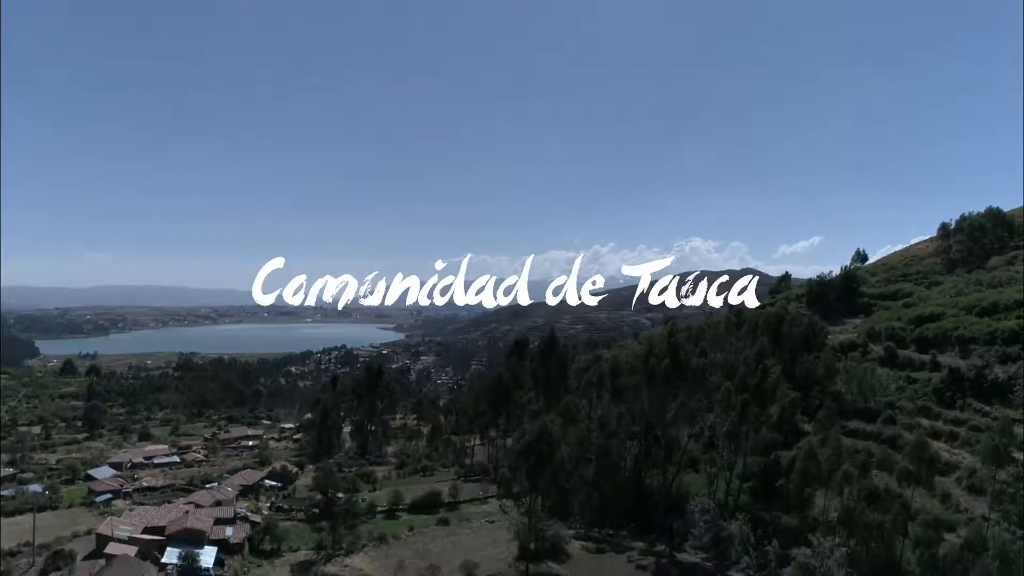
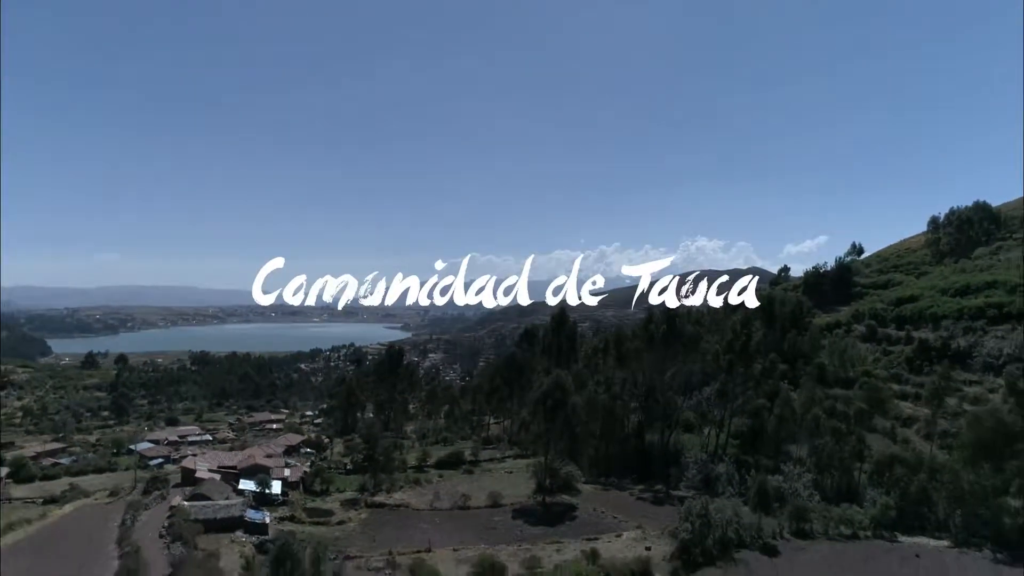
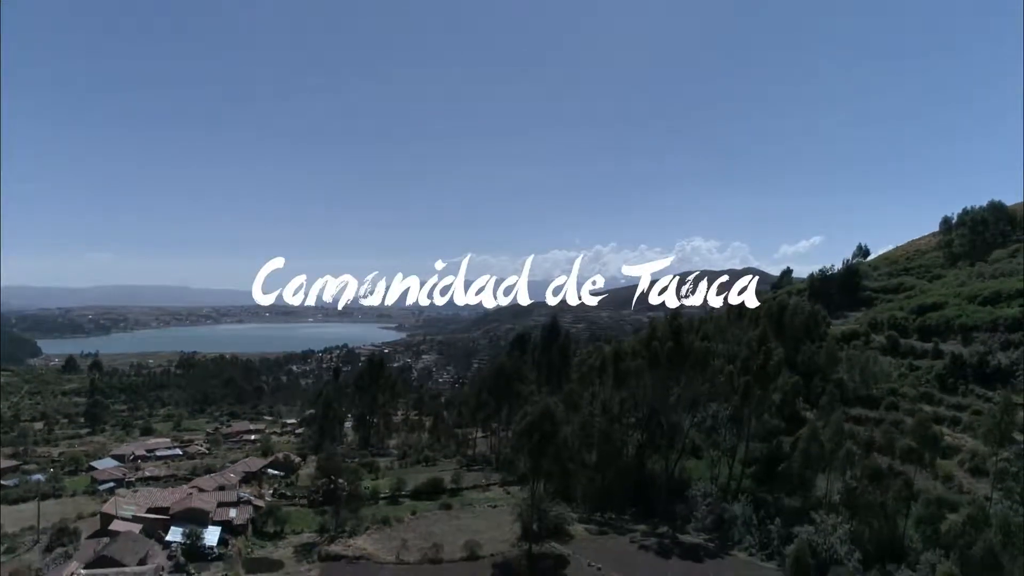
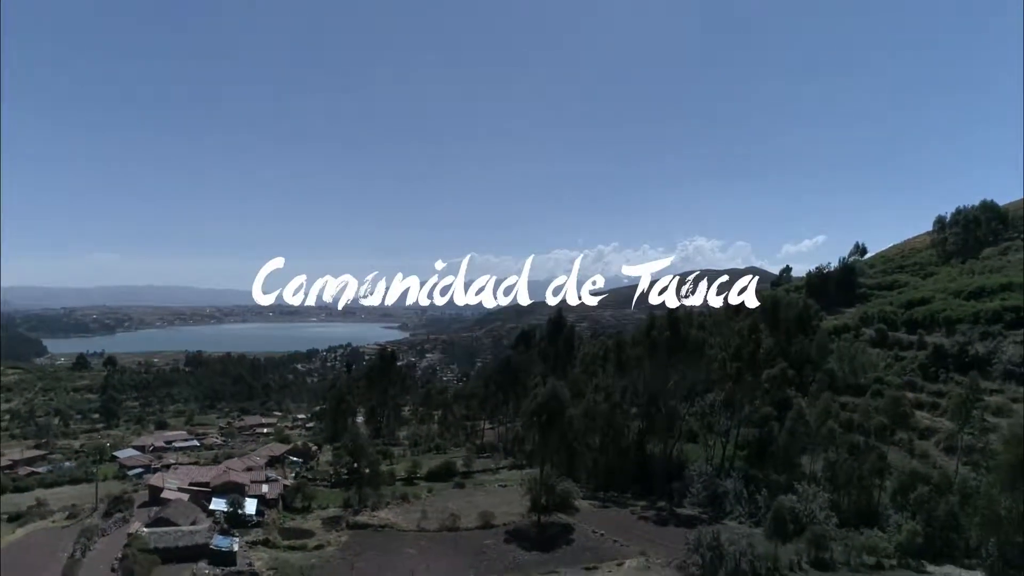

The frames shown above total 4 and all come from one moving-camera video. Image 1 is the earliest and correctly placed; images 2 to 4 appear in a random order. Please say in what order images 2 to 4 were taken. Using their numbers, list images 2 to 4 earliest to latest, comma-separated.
3, 4, 2
